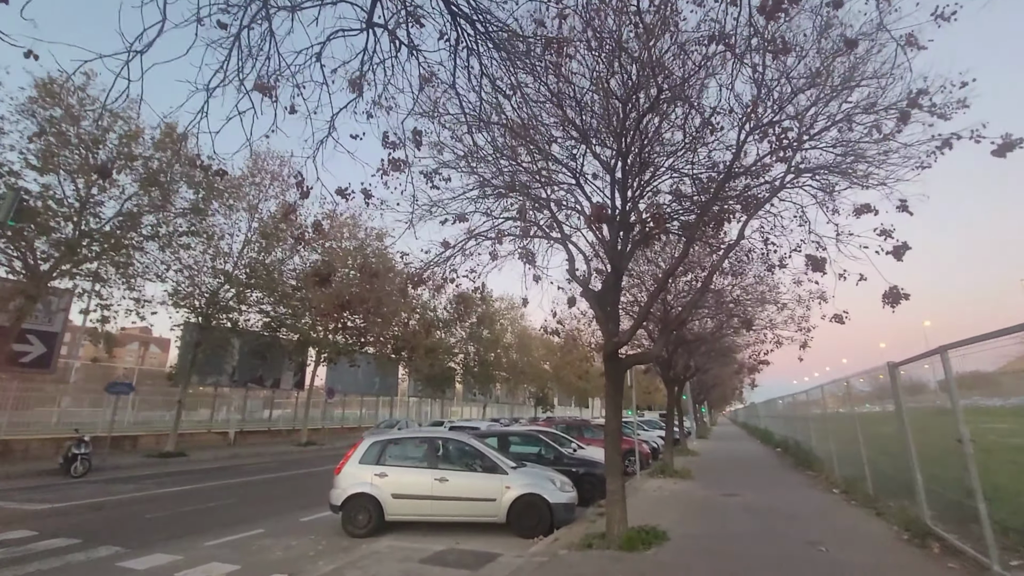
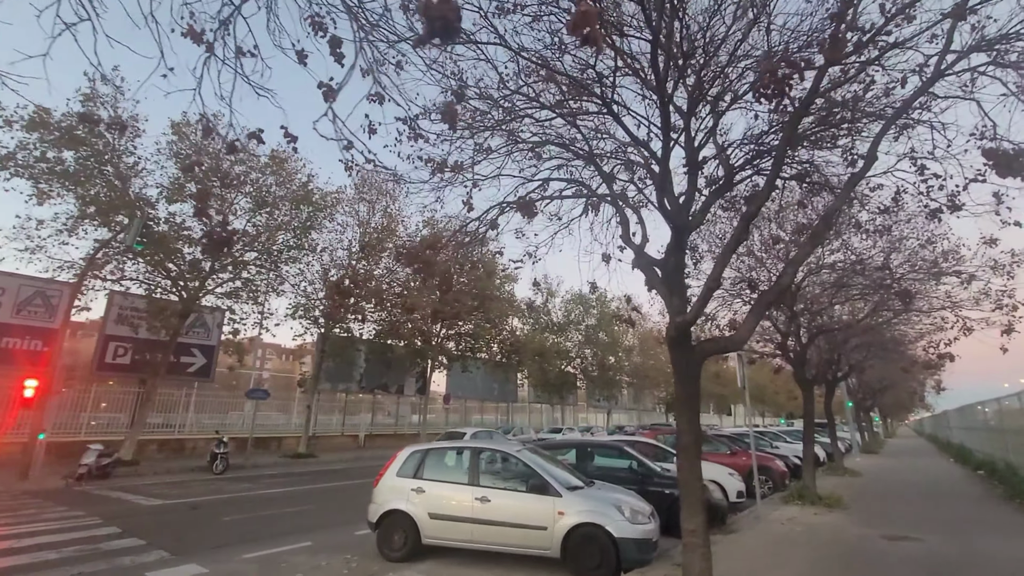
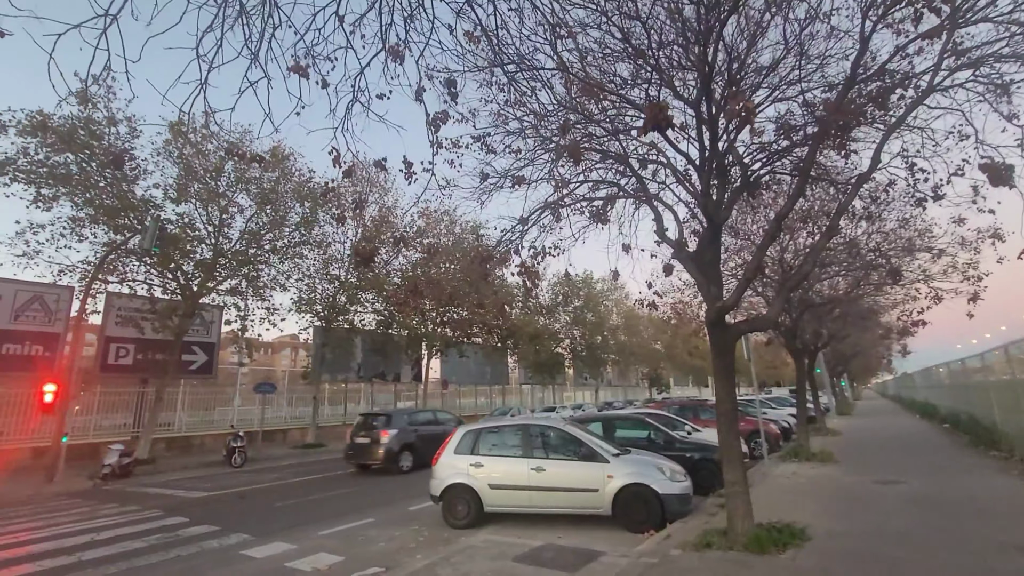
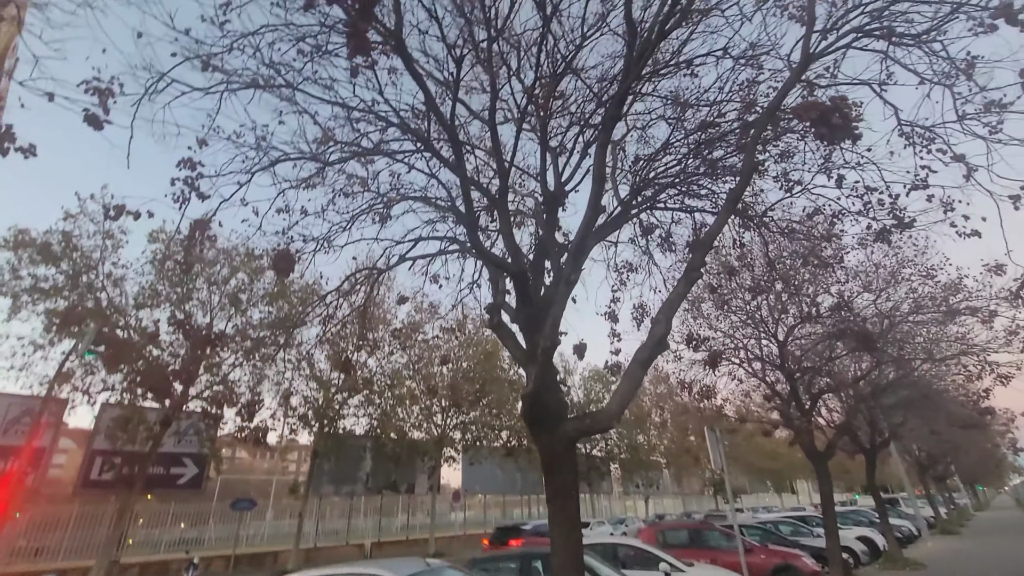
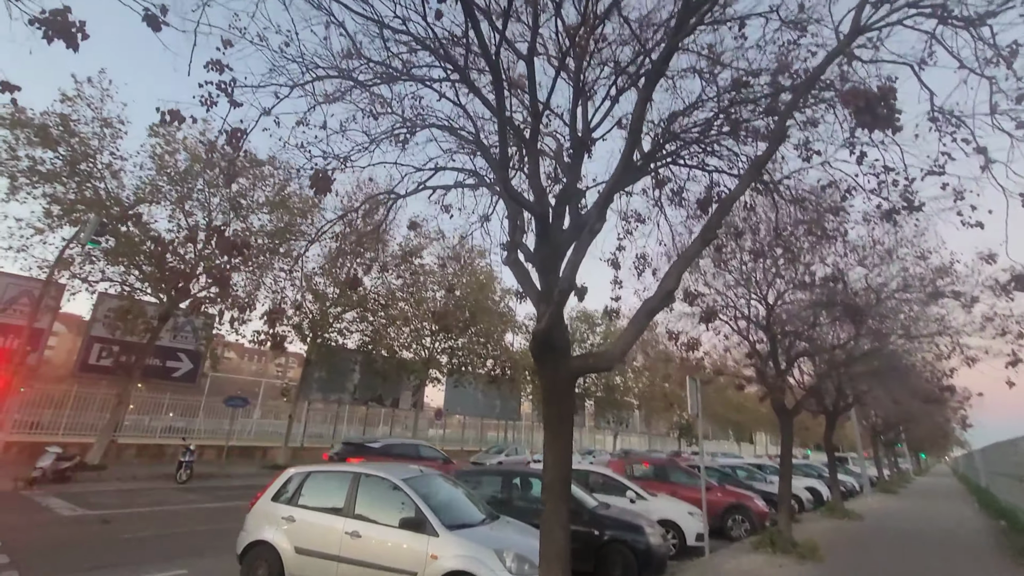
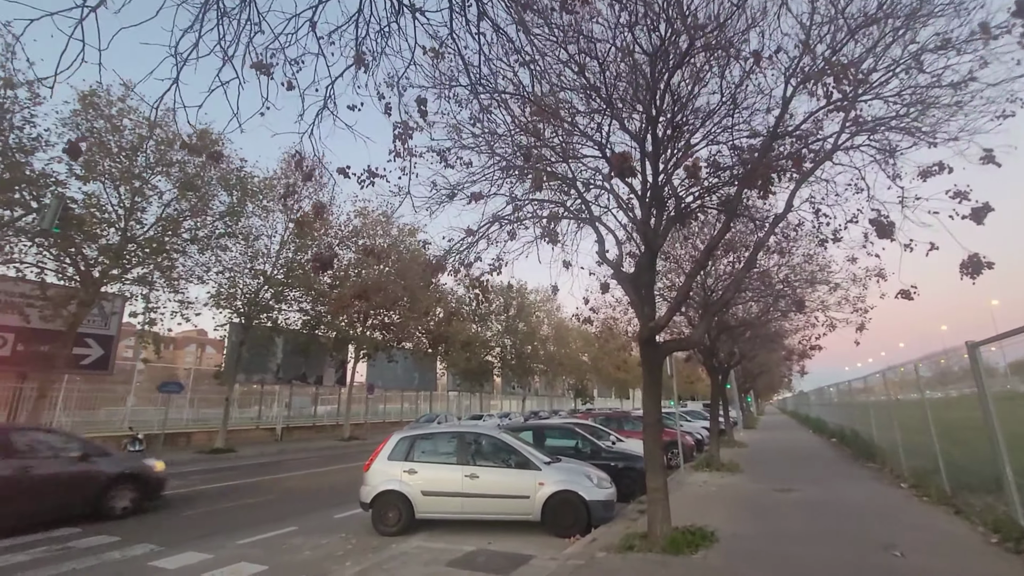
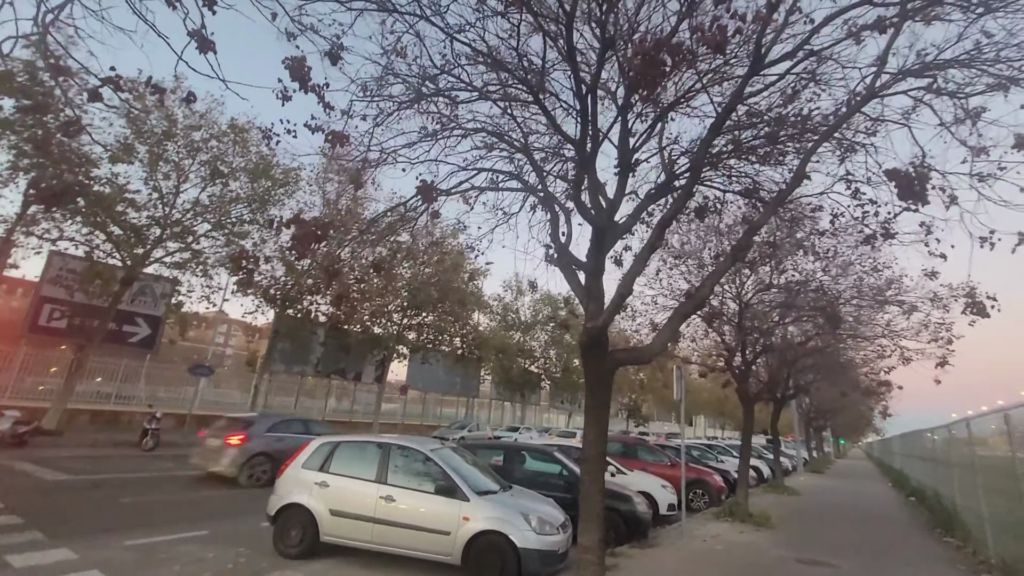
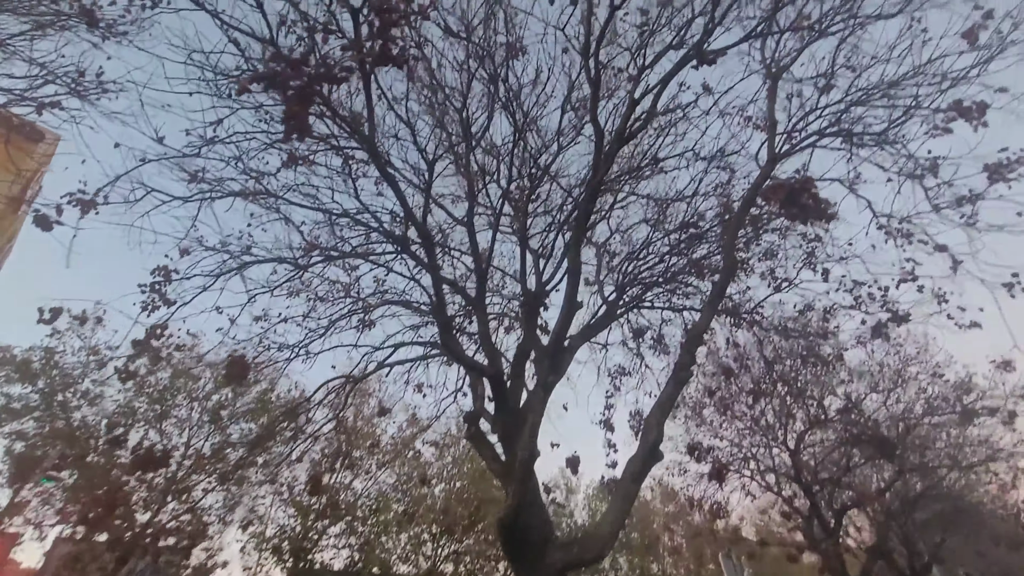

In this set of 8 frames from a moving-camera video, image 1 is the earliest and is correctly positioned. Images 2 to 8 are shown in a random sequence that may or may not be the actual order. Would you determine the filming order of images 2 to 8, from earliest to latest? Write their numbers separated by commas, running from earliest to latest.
6, 3, 2, 7, 5, 4, 8
